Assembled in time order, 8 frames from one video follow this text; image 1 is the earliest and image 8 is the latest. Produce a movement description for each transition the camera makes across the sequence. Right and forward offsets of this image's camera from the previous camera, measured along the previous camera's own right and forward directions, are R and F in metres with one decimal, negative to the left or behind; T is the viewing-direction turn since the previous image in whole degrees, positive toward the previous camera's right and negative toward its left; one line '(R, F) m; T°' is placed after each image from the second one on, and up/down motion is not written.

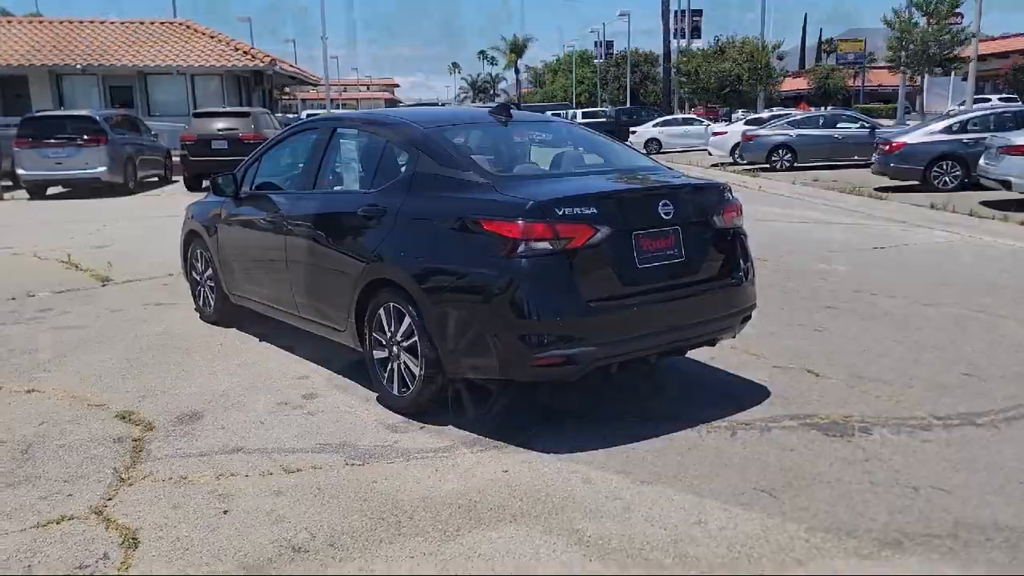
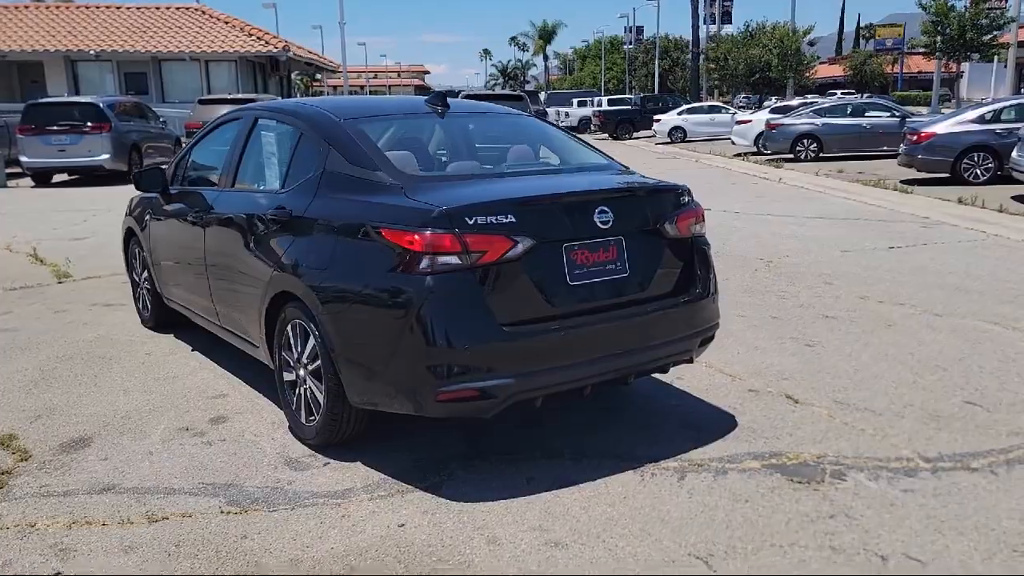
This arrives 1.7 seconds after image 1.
(+0.5, +0.6) m; -2°
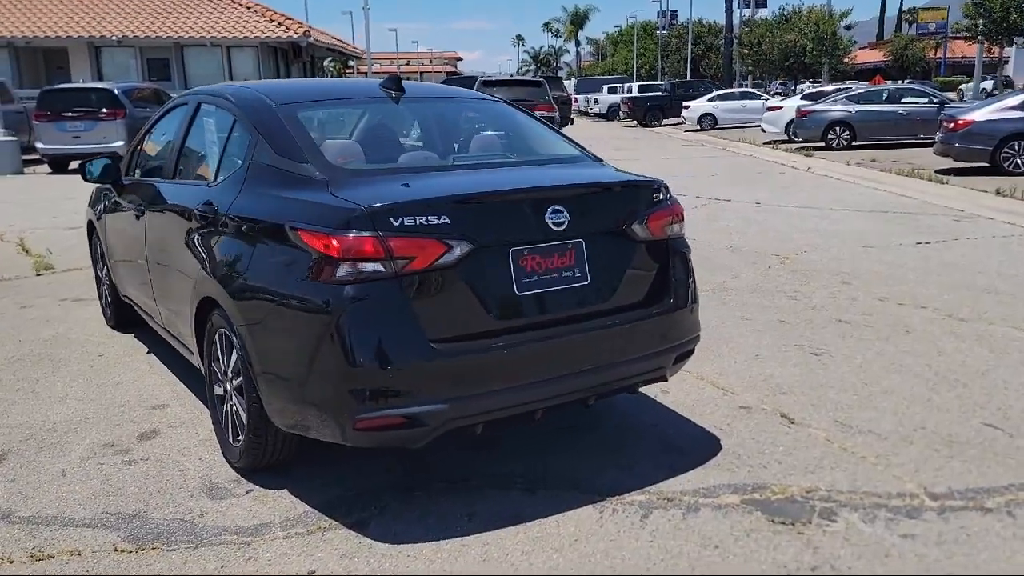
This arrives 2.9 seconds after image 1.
(+0.4, +0.5) m; -2°
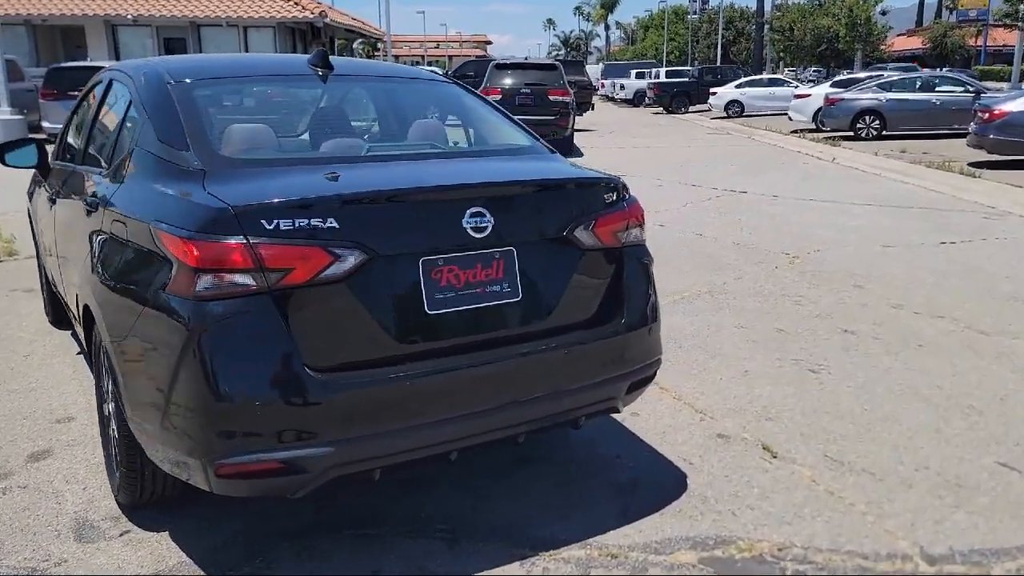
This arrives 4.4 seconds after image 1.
(+0.4, +0.6) m; -2°
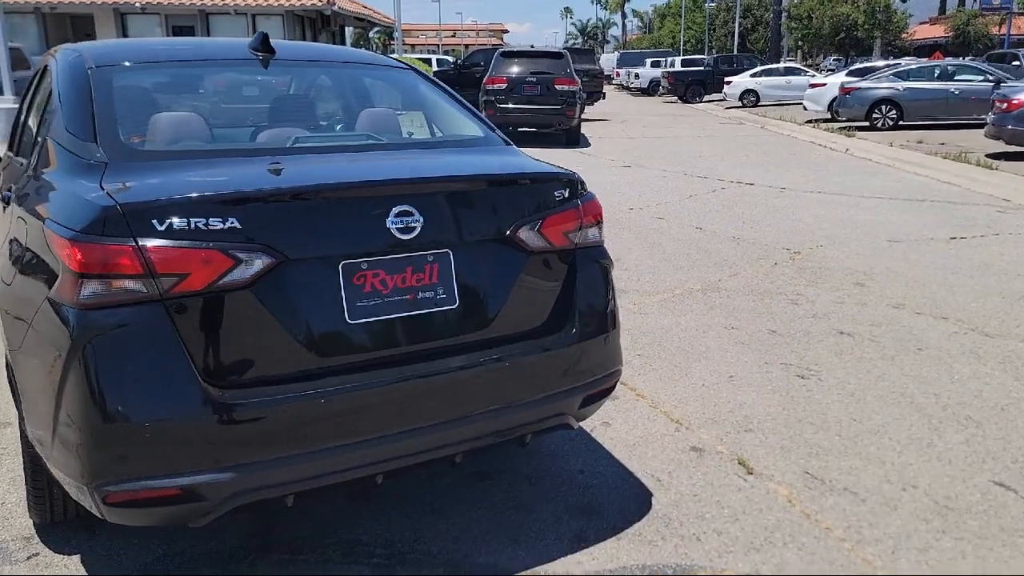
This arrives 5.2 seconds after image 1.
(+0.3, +0.3) m; -1°
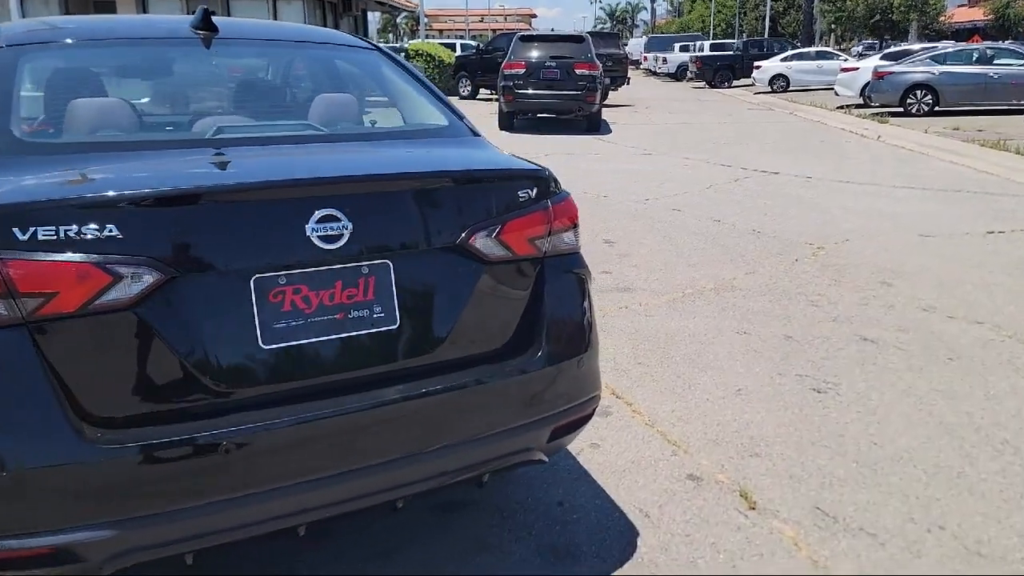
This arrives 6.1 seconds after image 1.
(+0.2, +0.4) m; -2°
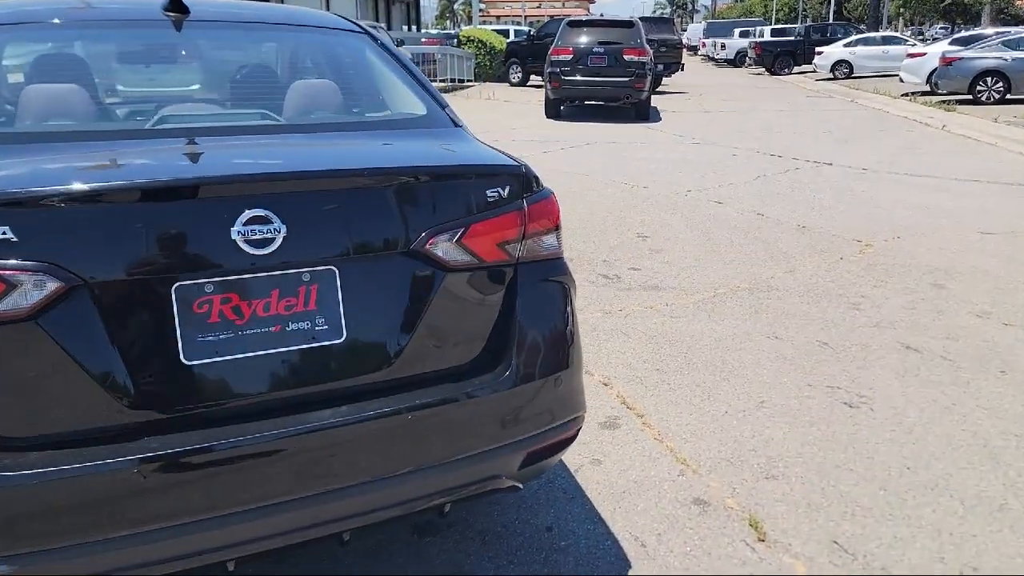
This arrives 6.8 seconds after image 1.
(+0.2, +0.3) m; -4°
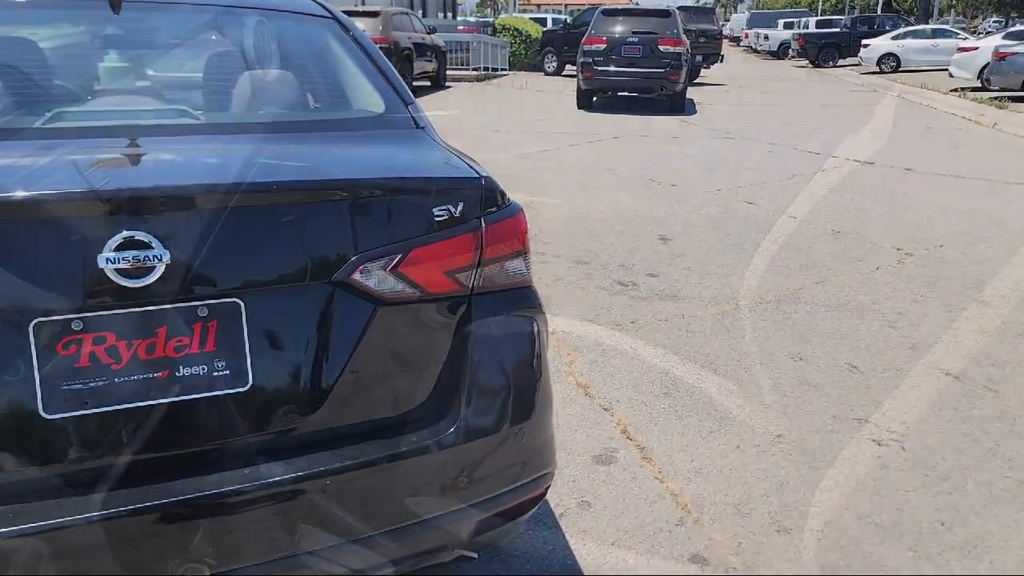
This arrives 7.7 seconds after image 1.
(+0.2, +0.4) m; -2°
